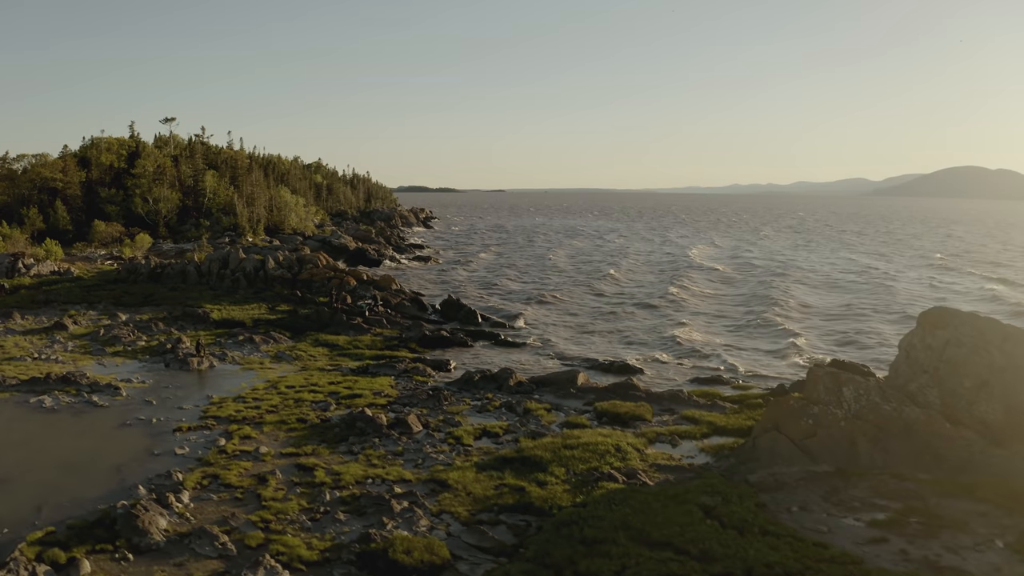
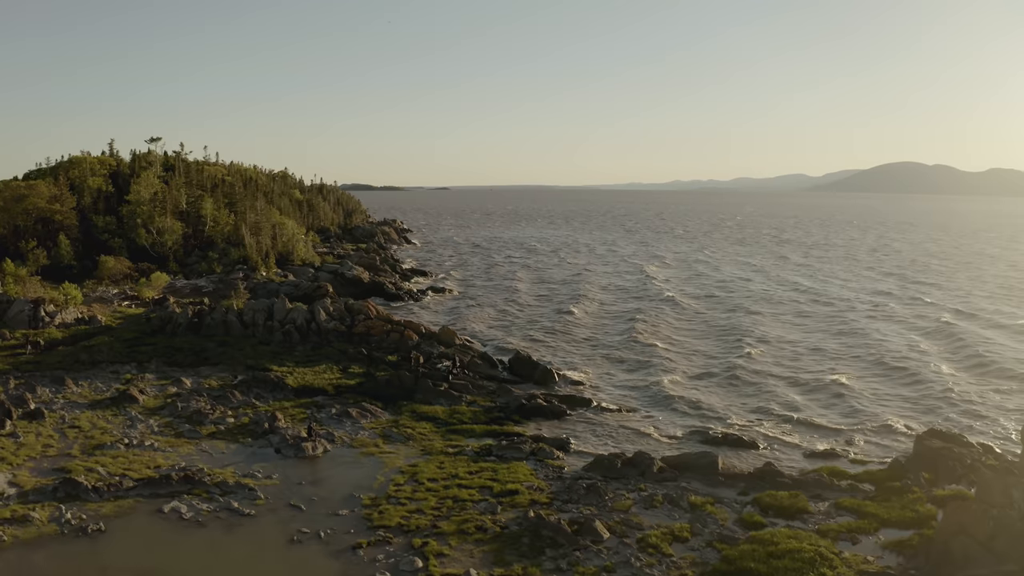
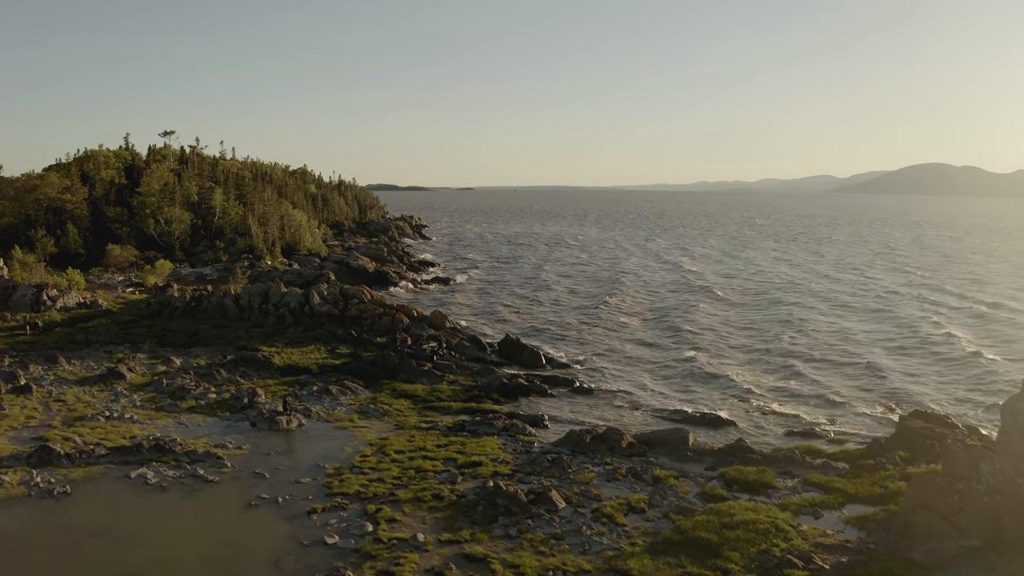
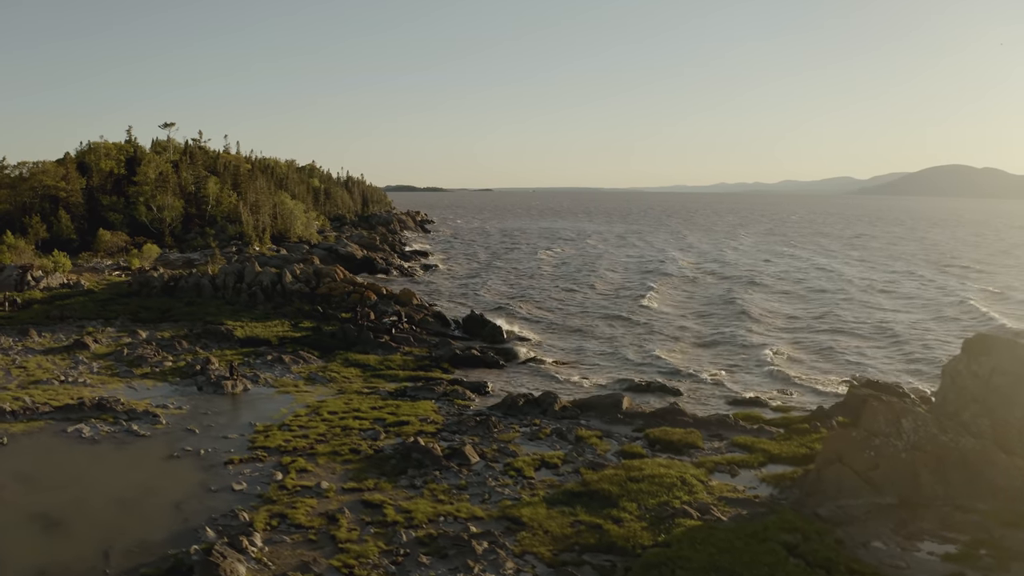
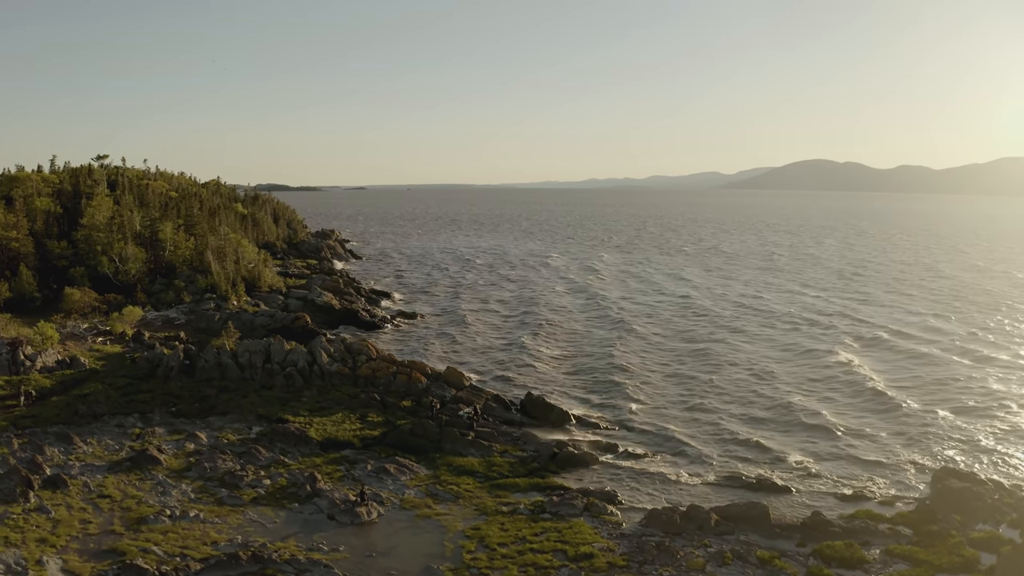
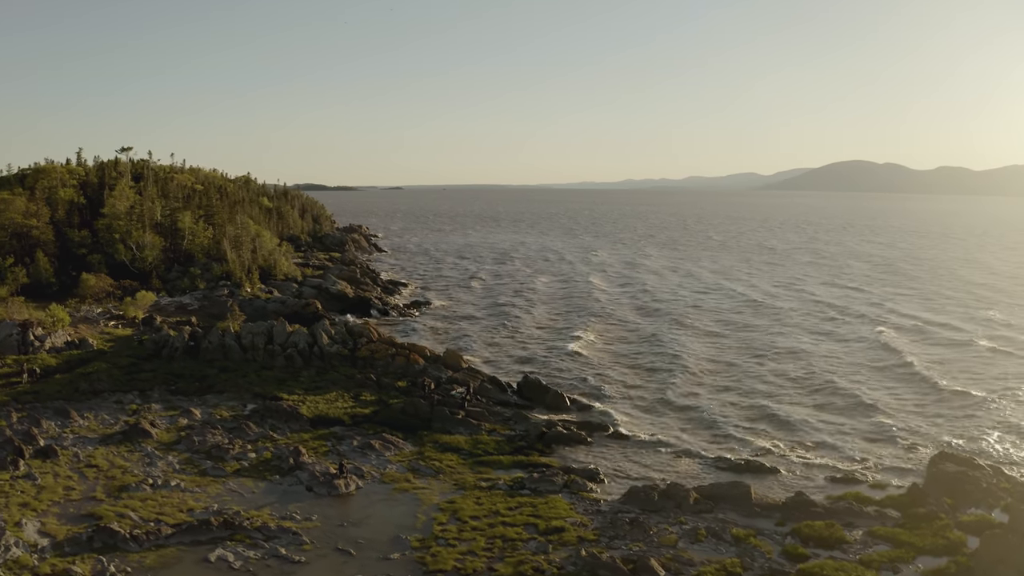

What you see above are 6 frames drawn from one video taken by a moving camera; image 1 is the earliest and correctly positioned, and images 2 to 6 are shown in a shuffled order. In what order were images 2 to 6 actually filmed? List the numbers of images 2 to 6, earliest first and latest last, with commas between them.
4, 3, 2, 6, 5
